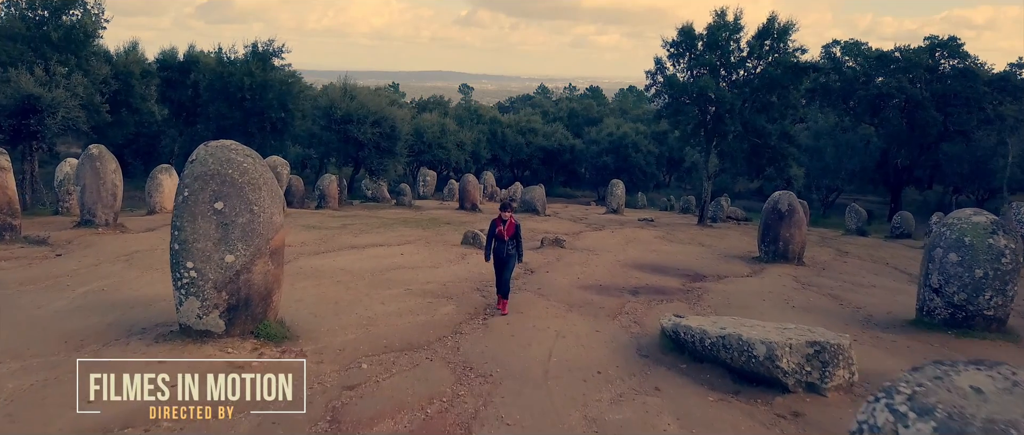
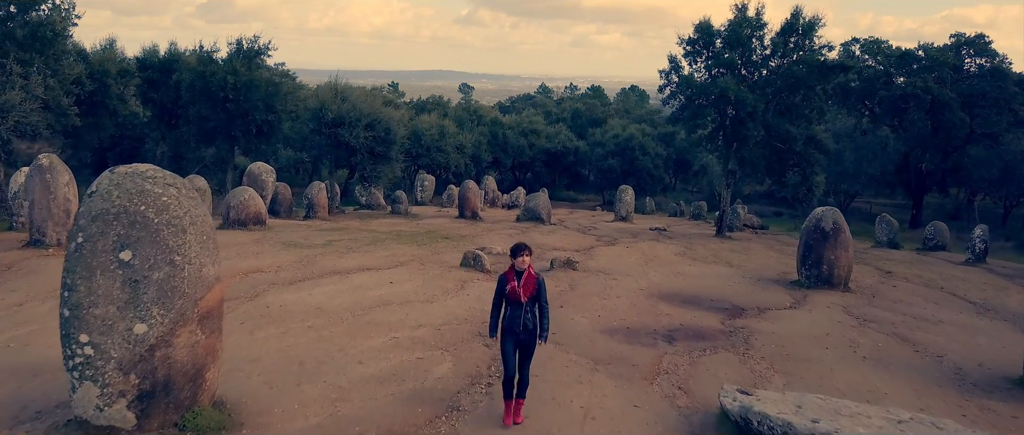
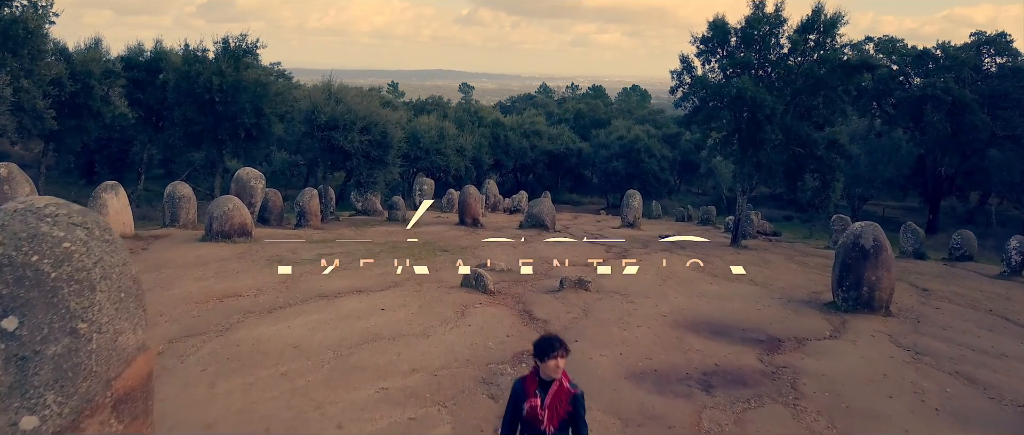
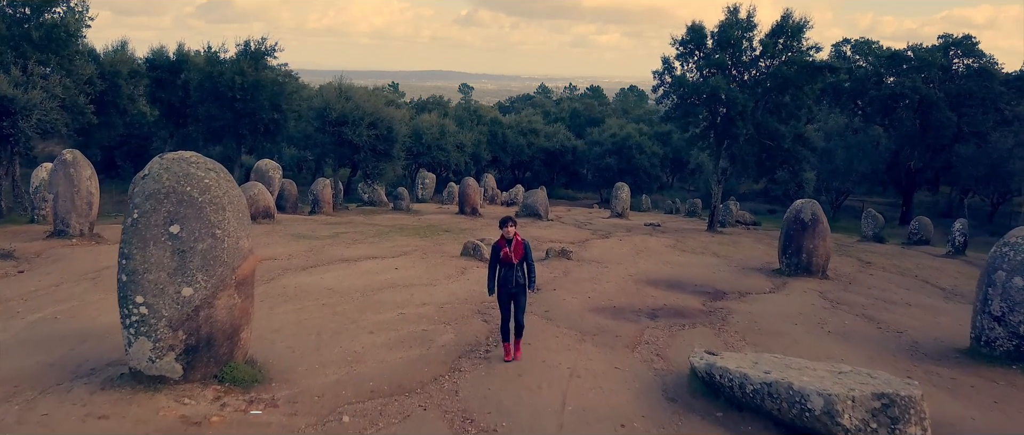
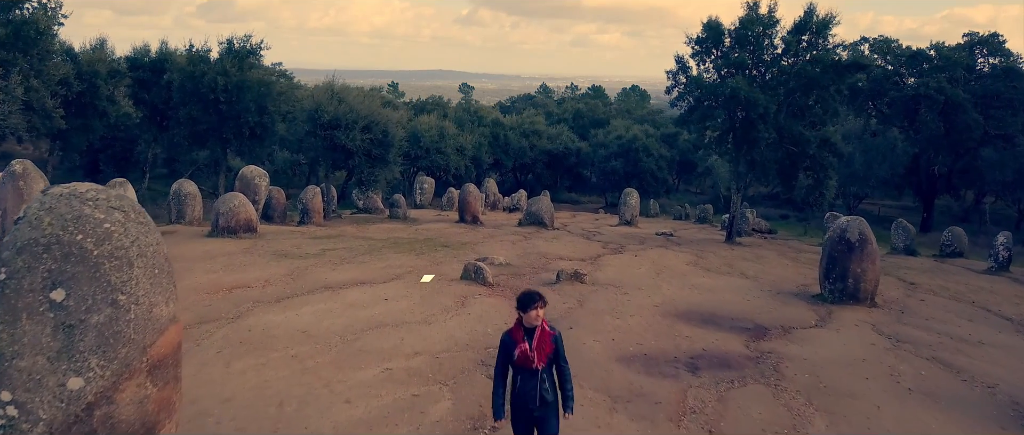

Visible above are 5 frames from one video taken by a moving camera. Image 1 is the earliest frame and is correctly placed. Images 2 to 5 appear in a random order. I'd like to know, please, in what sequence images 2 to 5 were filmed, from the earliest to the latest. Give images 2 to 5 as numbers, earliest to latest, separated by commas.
4, 2, 5, 3
